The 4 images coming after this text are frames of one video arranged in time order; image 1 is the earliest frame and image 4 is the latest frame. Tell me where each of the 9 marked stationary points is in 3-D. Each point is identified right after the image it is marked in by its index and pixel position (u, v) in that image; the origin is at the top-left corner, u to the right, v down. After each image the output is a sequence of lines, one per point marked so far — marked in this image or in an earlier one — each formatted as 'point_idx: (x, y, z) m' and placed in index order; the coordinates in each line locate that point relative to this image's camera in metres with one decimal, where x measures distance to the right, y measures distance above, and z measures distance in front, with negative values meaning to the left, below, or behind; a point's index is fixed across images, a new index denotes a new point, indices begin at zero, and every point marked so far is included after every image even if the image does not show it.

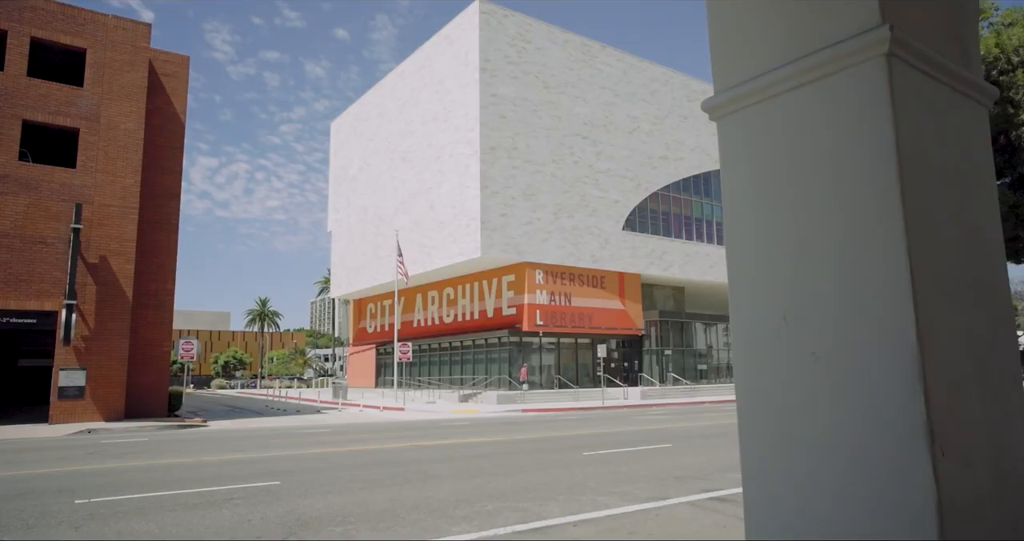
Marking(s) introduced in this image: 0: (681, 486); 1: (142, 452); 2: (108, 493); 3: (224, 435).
0: (+2.4, -3.1, +10.1) m
1: (-7.7, -3.8, +14.6) m
2: (-5.3, -2.9, +9.2) m
3: (-8.2, -4.7, +20.0) m
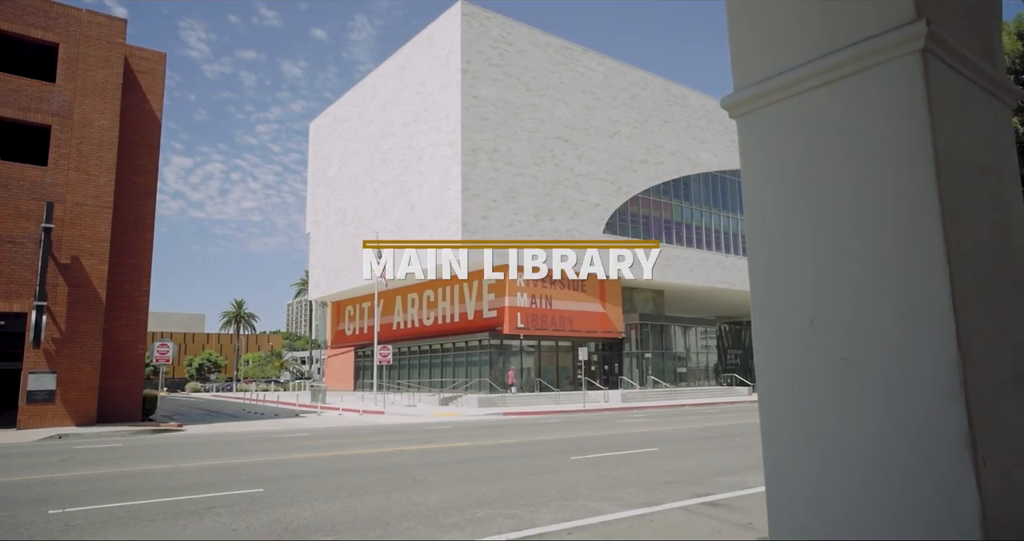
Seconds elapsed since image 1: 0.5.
0: (+2.3, -3.1, +10.0) m
1: (-8.0, -3.8, +14.2) m
2: (-5.4, -2.9, +8.9) m
3: (-8.6, -4.7, +19.6) m
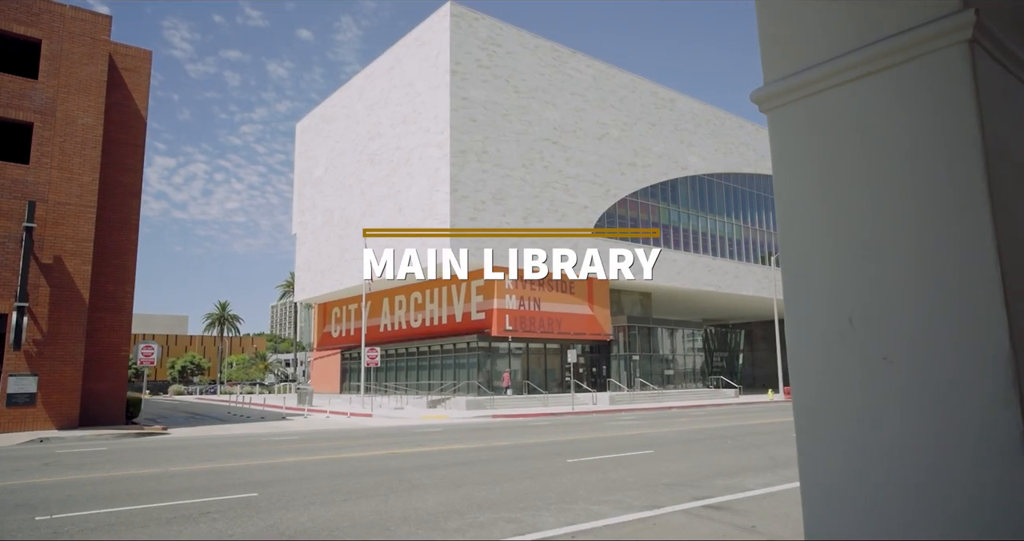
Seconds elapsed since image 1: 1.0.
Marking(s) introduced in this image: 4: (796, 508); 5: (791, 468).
0: (+2.3, -3.1, +9.9) m
1: (-8.1, -3.8, +13.9) m
2: (-5.4, -2.9, +8.6) m
3: (-8.8, -4.7, +19.3) m
4: (+3.7, -3.1, +9.3) m
5: (+5.0, -3.5, +12.5) m
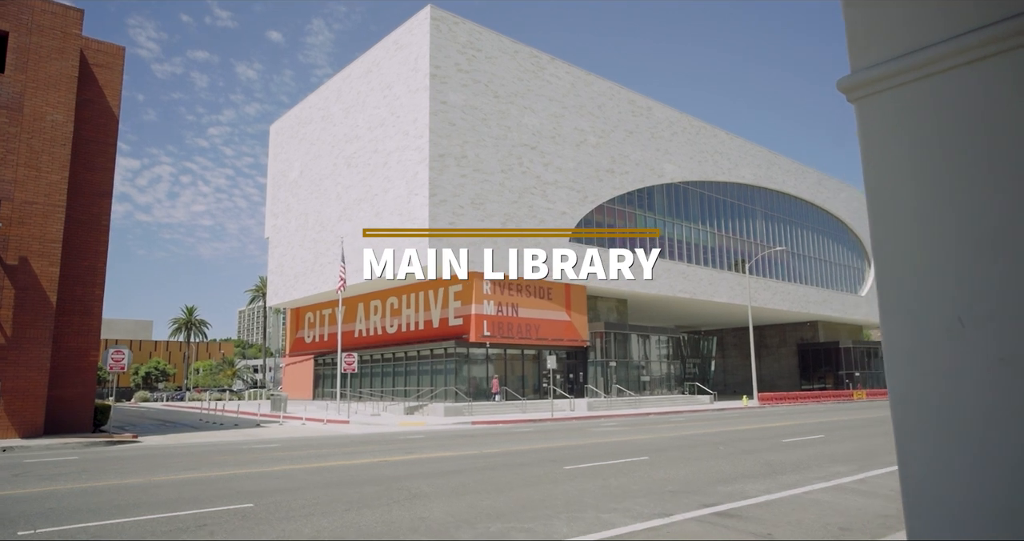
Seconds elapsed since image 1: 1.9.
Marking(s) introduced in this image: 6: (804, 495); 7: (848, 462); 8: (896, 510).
0: (+2.3, -3.2, +9.8) m
1: (-8.2, -3.8, +13.3) m
2: (-5.3, -2.9, +8.1) m
3: (-9.2, -4.8, +18.6) m
4: (+3.8, -3.2, +9.2) m
5: (+5.0, -3.6, +12.5) m
6: (+4.4, -3.3, +10.5) m
7: (+6.7, -3.8, +14.0) m
8: (+5.3, -3.3, +9.7) m
